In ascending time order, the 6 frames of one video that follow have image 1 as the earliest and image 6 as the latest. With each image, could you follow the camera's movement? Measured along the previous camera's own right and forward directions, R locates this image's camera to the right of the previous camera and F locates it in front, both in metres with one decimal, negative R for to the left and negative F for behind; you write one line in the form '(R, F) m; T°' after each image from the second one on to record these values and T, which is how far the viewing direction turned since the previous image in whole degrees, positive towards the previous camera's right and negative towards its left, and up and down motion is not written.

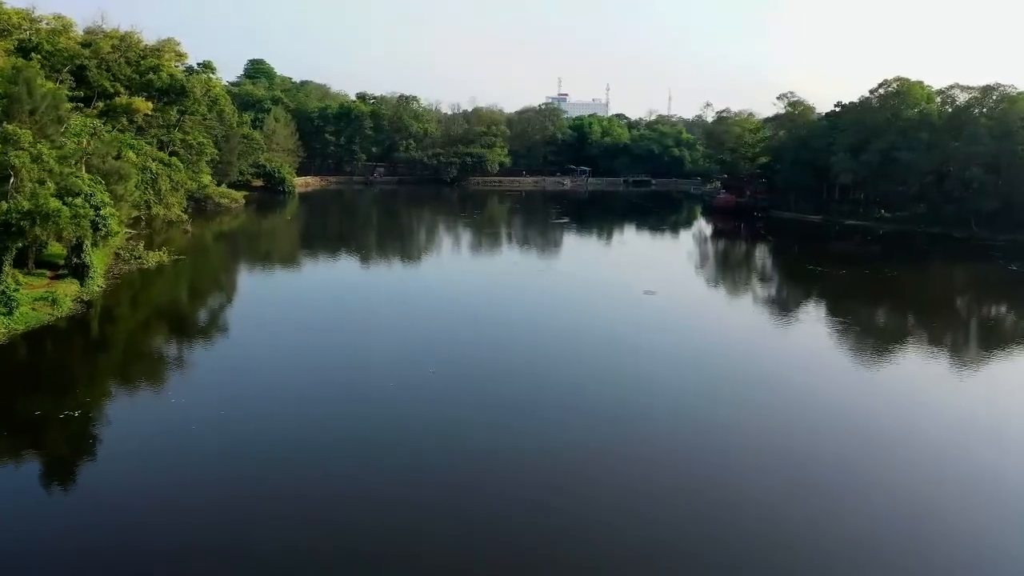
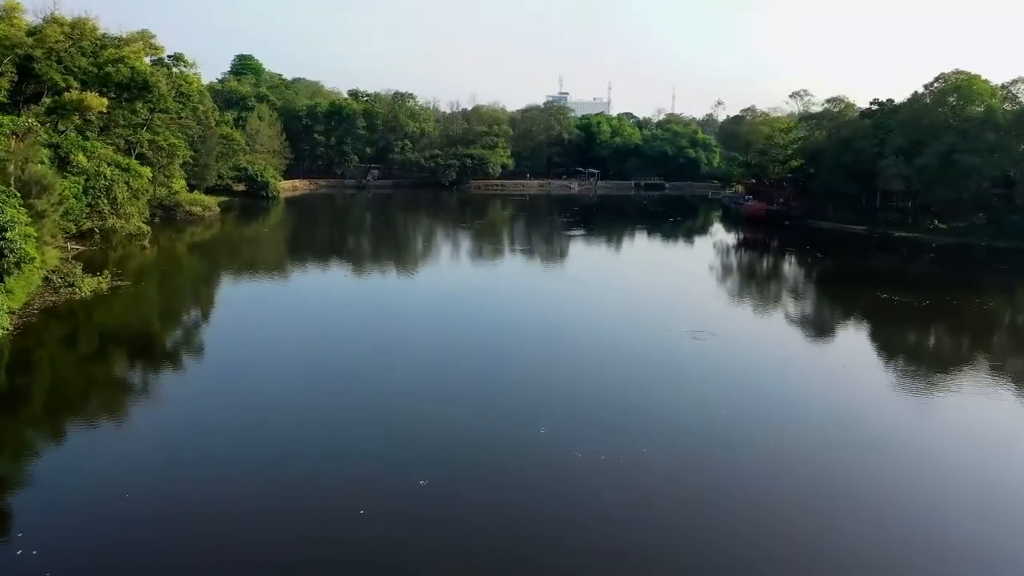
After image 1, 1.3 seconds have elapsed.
(-0.2, +2.5) m; 0°
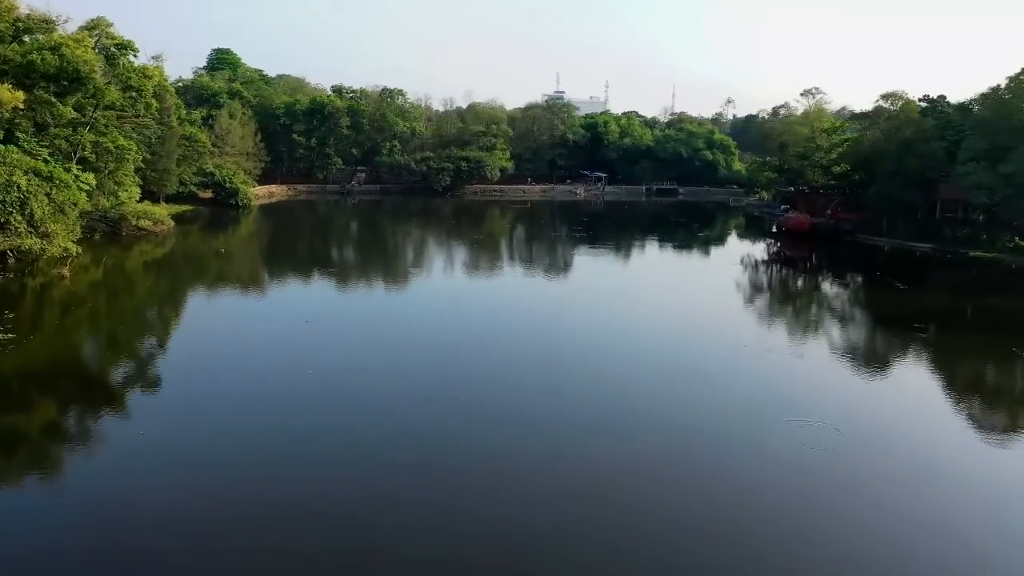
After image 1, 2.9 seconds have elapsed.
(-0.2, +3.0) m; 0°
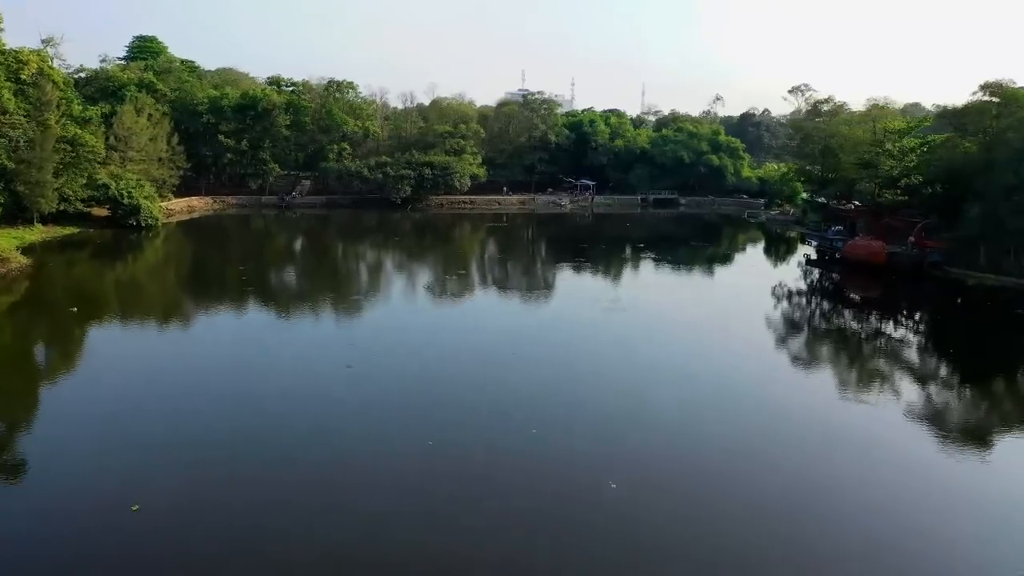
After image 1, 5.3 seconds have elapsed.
(-0.4, +4.8) m; +3°
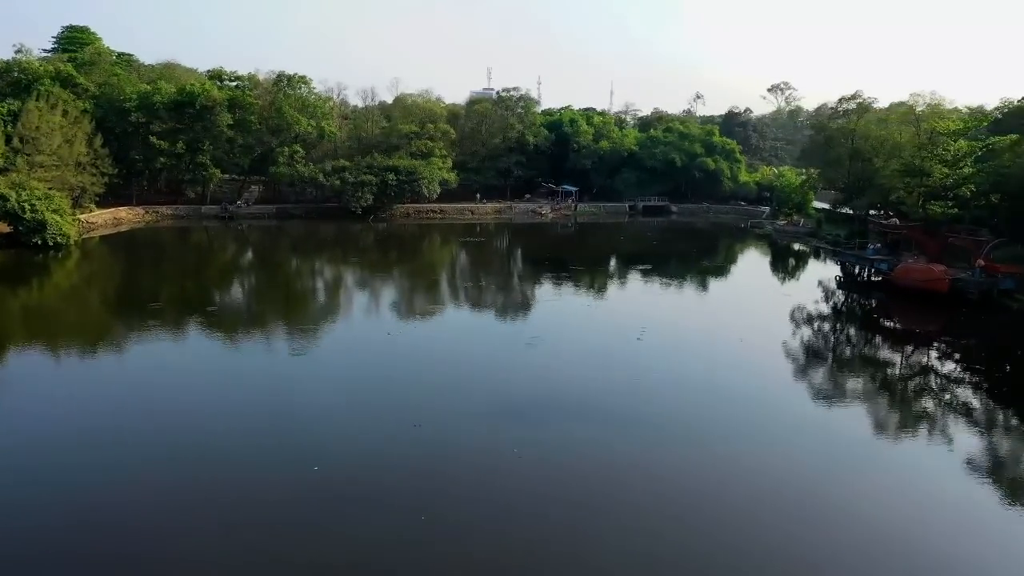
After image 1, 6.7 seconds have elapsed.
(-0.3, +2.7) m; +3°
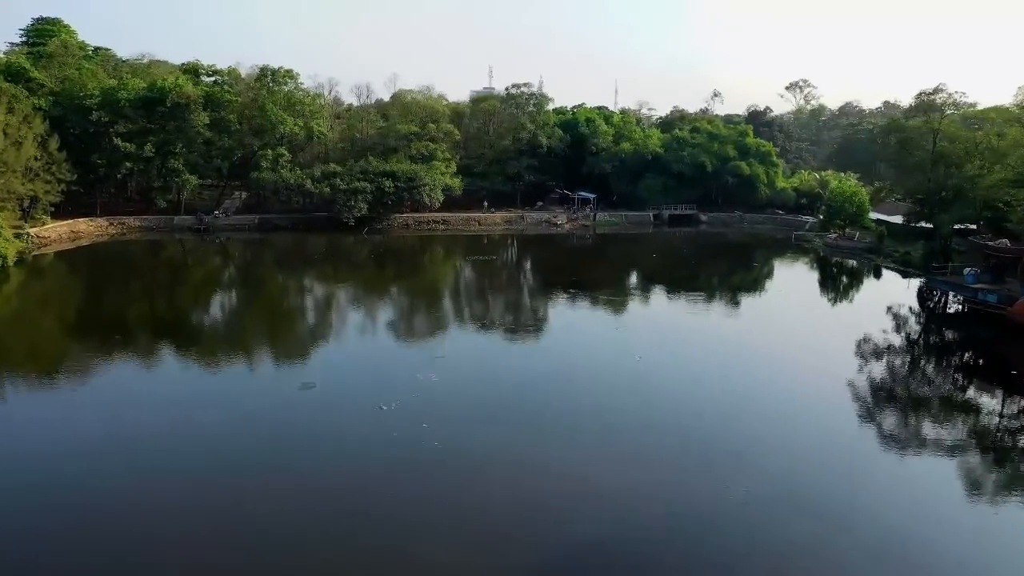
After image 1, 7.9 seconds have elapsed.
(-0.4, +2.5) m; 0°
